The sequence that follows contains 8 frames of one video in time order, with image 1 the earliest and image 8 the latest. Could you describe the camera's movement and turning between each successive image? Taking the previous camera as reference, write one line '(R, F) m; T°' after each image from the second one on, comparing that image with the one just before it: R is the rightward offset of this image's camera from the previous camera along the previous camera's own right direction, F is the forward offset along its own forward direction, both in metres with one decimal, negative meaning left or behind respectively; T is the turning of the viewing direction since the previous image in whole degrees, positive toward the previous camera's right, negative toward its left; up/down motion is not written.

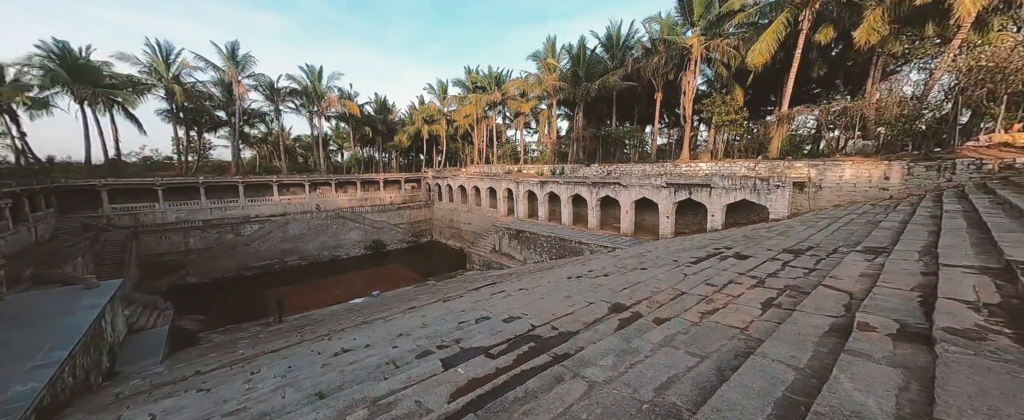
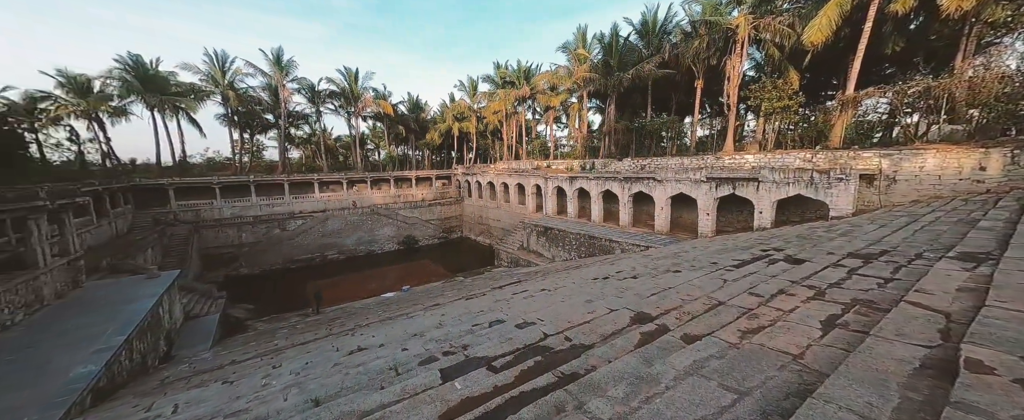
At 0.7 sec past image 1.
(+0.2, +0.3) m; -6°
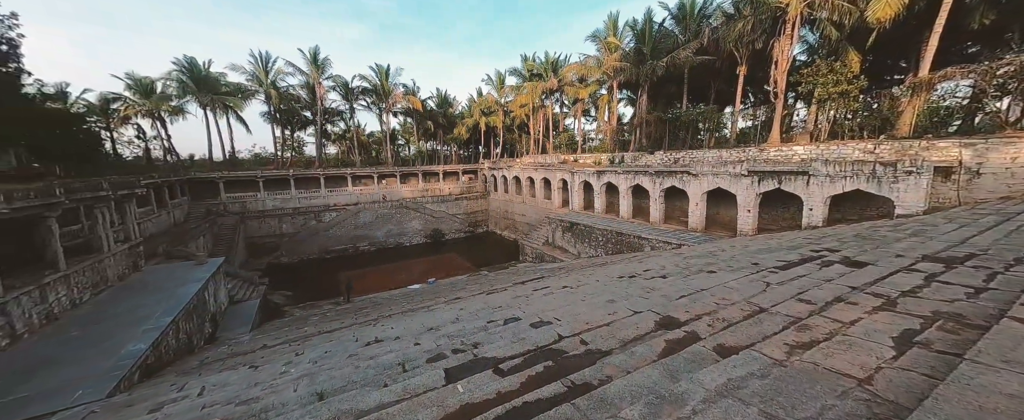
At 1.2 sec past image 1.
(+0.1, +0.2) m; -5°
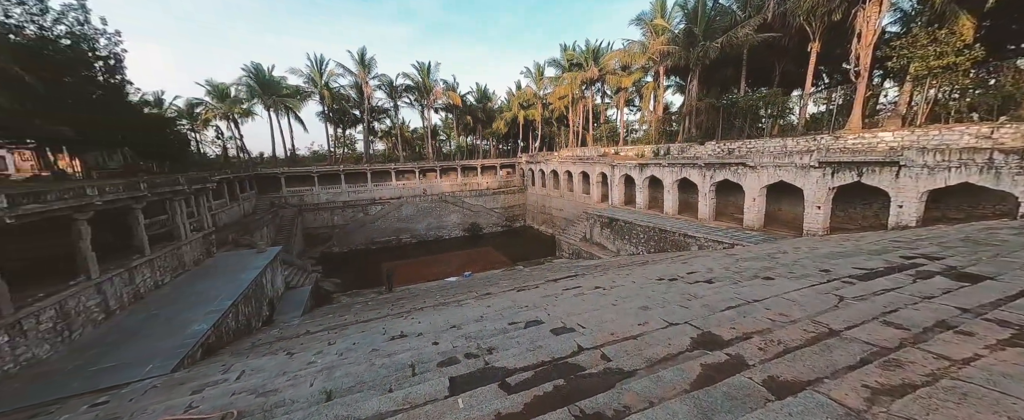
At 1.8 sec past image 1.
(+0.2, +0.3) m; -7°
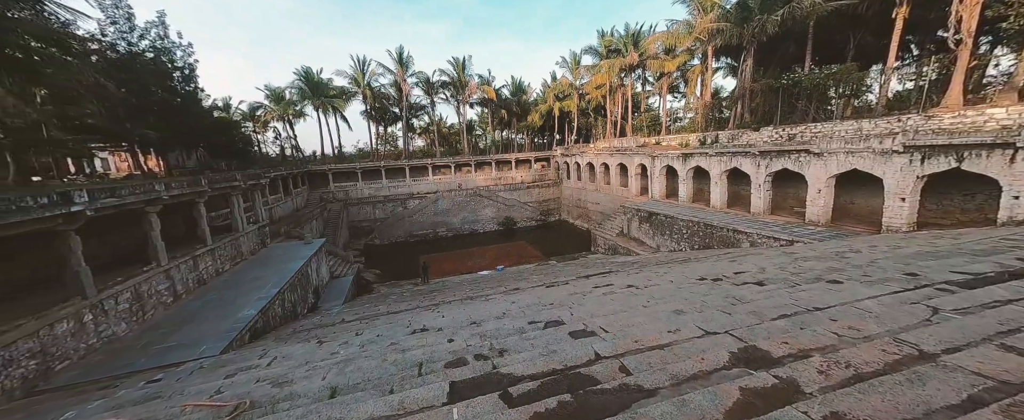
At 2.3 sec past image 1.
(+0.2, +0.3) m; -7°
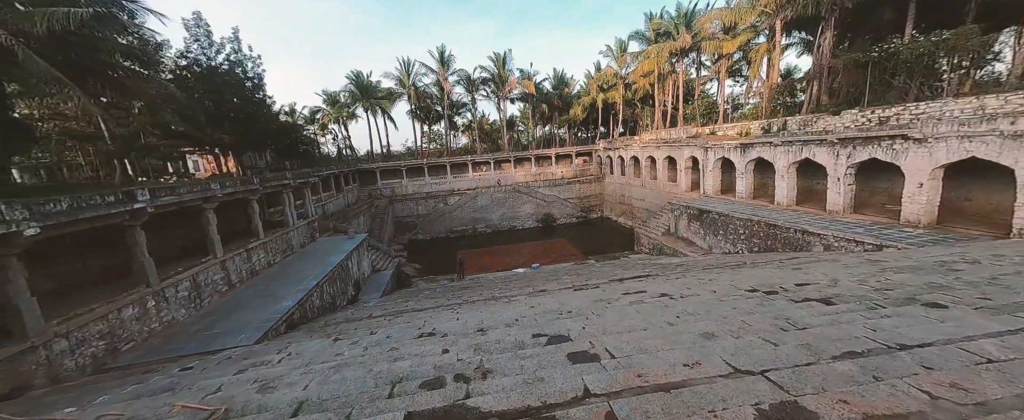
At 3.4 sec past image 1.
(+0.4, +0.4) m; -8°
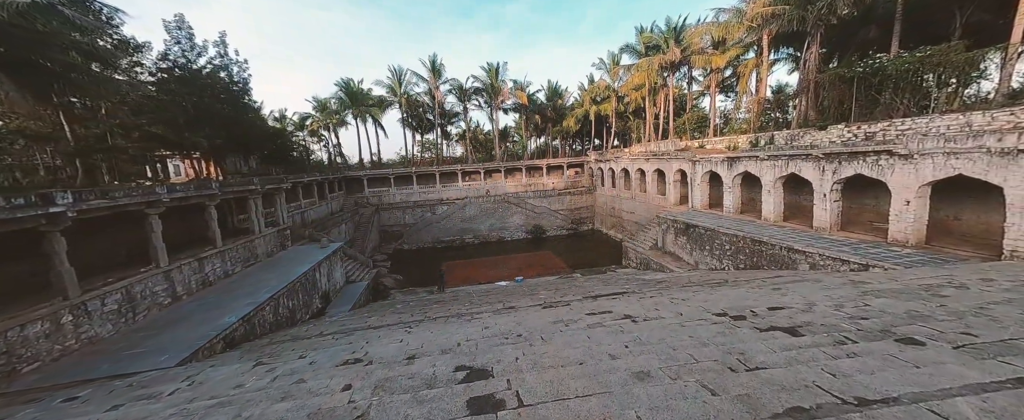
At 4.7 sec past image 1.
(+0.7, +0.4) m; 0°
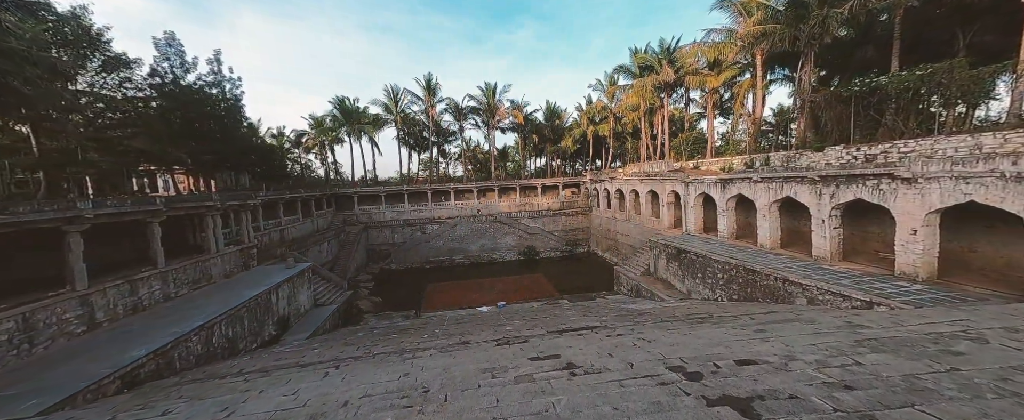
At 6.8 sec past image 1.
(+1.1, +0.7) m; -1°
